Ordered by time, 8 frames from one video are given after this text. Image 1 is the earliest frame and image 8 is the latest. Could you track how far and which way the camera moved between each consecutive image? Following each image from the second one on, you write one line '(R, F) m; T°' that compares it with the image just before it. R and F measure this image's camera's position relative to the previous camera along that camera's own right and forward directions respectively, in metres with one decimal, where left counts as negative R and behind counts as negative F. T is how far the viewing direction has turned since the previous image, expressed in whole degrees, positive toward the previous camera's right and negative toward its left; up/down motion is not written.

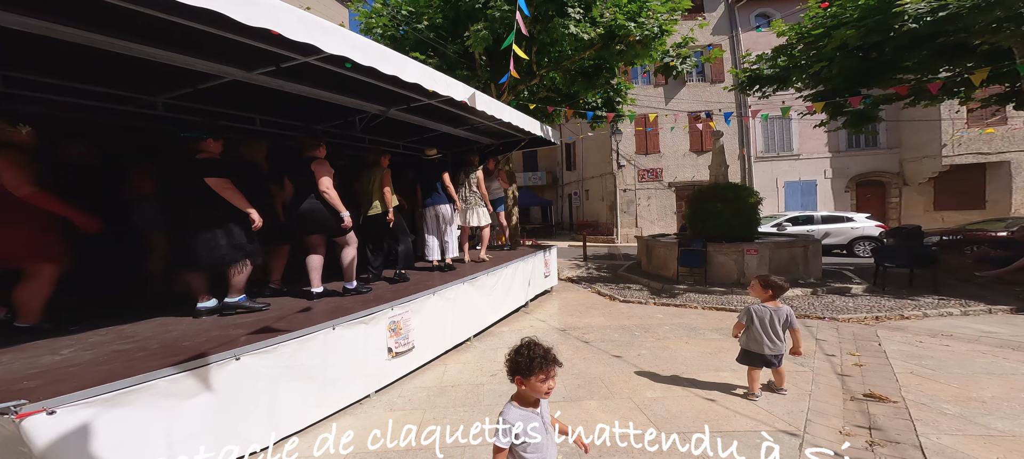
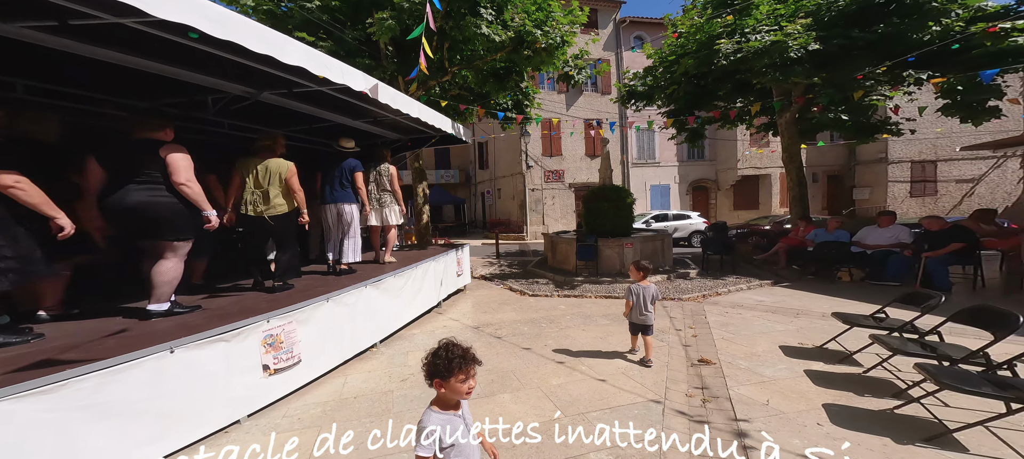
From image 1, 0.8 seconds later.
(+0.6, -0.5) m; +12°
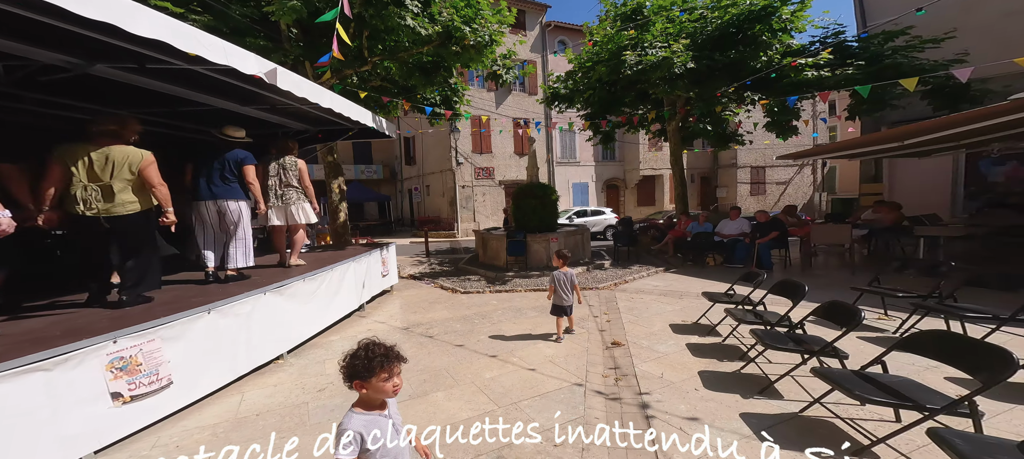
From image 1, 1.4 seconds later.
(+0.3, -0.3) m; +10°
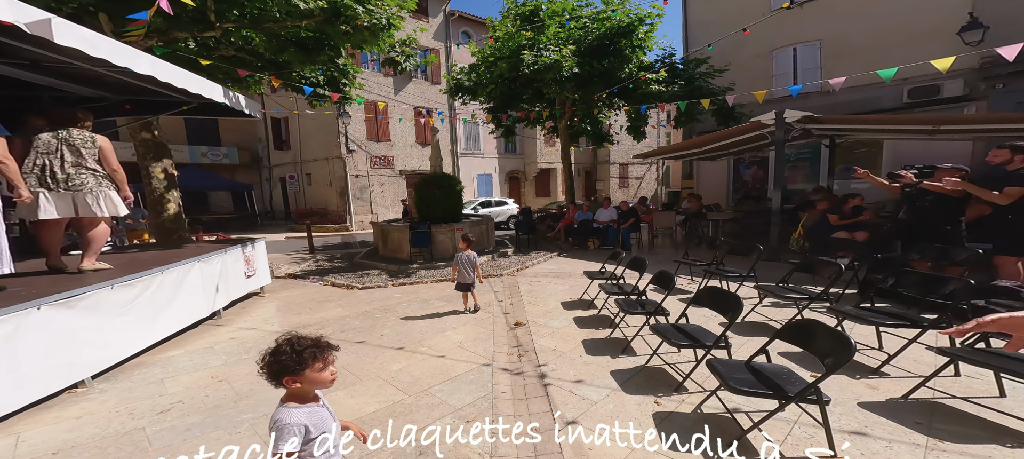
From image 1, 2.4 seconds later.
(+0.2, -0.3) m; +13°
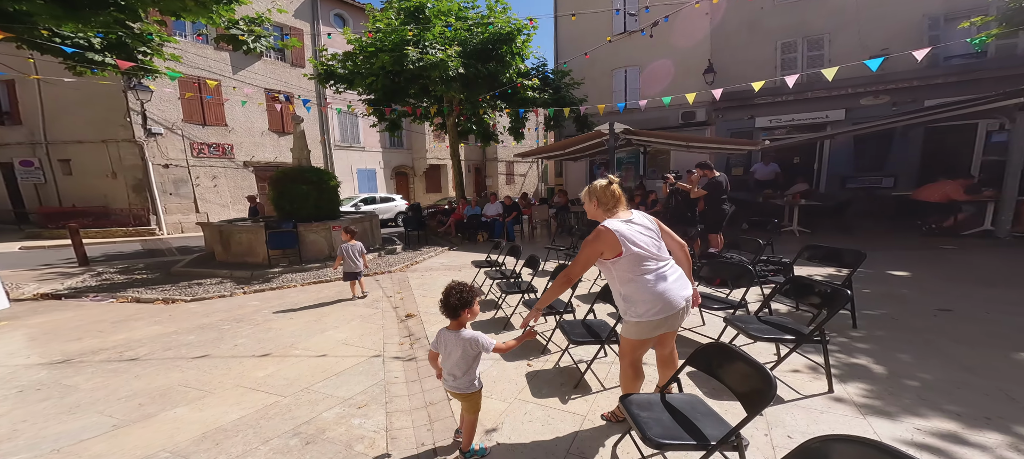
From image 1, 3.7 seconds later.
(+0.1, -0.2) m; +15°
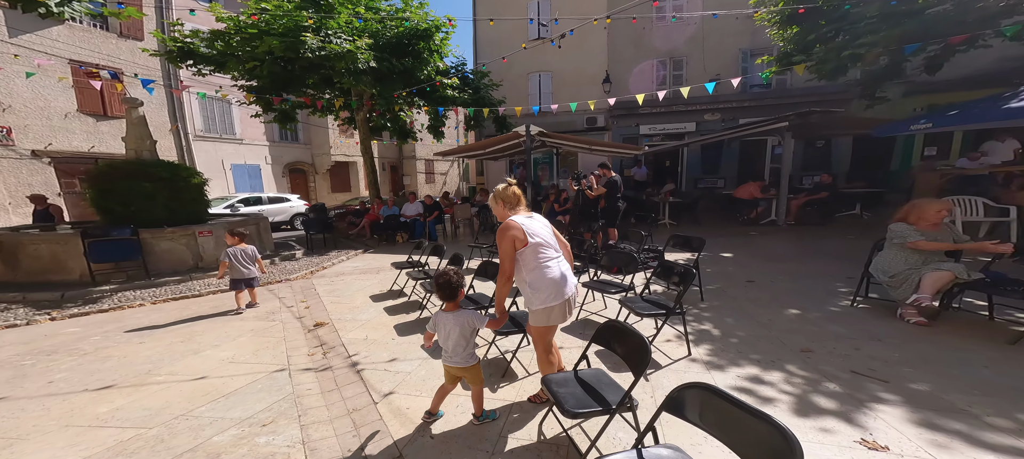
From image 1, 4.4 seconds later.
(+0.1, -0.1) m; +10°
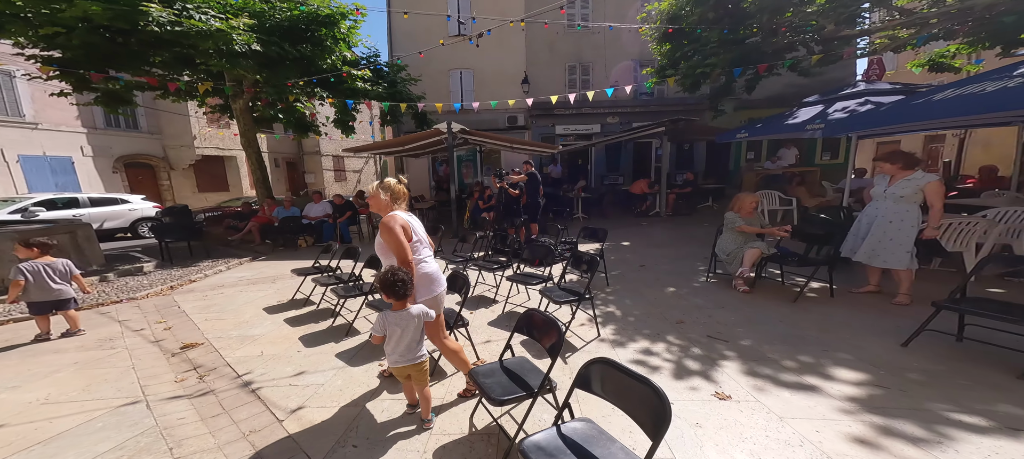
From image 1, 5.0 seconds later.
(0.0, 0.0) m; +10°
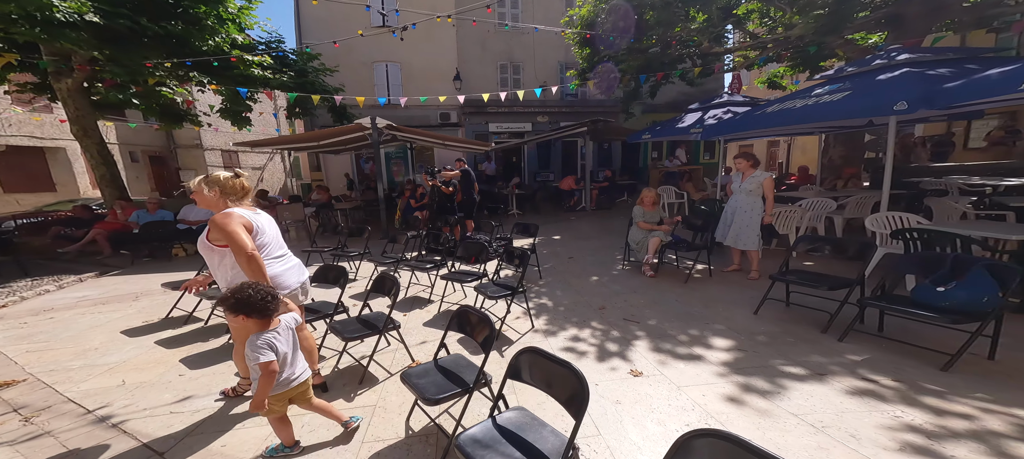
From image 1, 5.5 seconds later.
(0.0, 0.0) m; +11°
